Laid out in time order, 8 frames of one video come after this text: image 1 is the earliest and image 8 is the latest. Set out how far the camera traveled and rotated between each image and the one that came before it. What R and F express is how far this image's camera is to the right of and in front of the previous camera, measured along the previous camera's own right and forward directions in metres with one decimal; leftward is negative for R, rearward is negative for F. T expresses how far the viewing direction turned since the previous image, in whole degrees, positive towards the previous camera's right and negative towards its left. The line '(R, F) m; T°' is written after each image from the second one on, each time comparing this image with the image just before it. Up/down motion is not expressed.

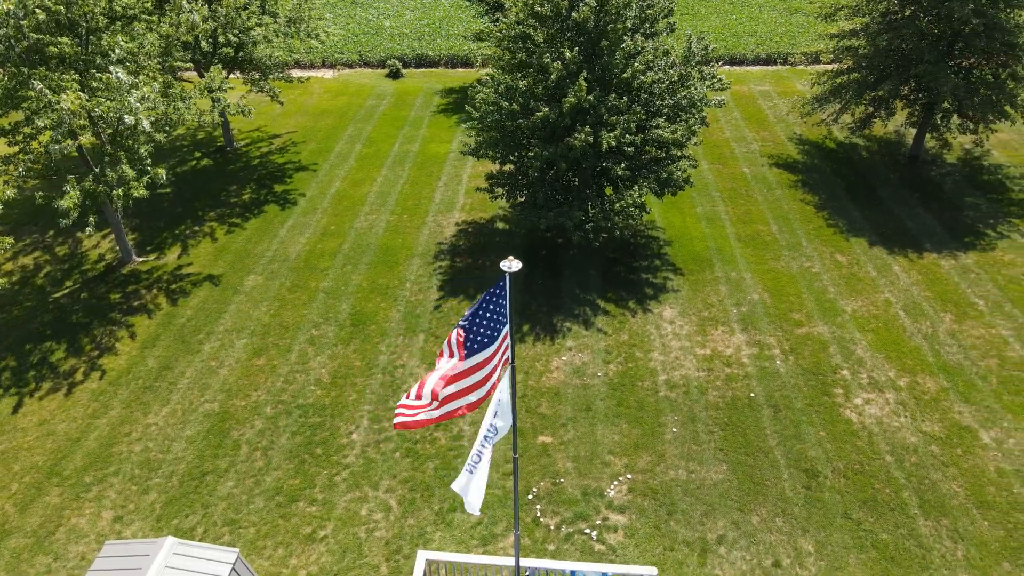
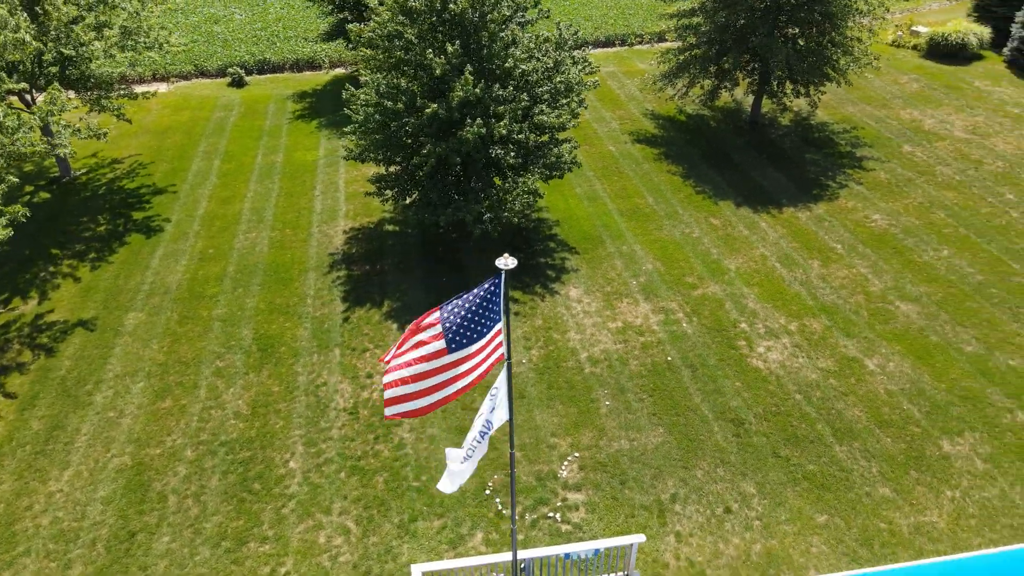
(-1.2, +0.1) m; +11°
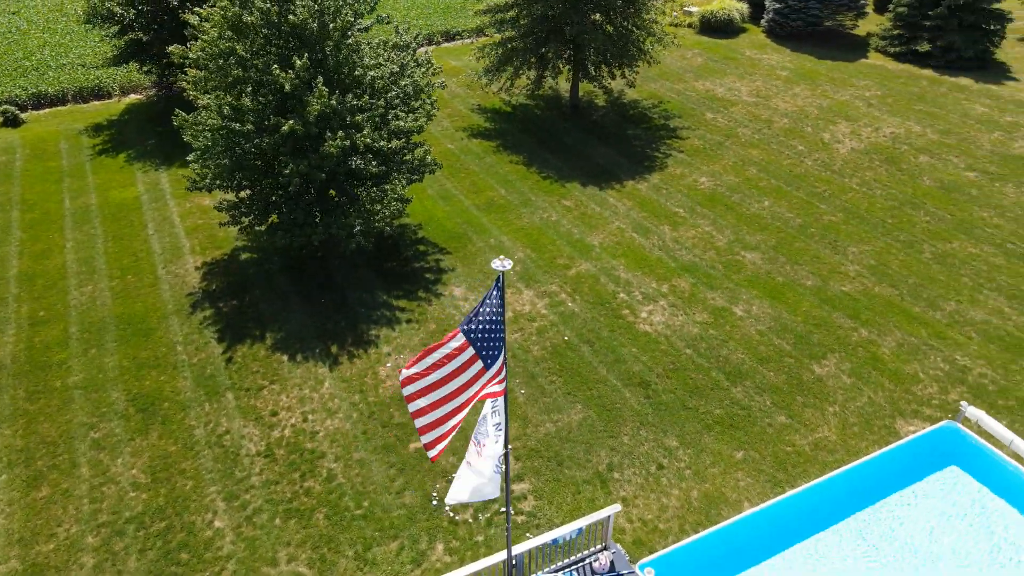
(-1.5, +0.1) m; +14°
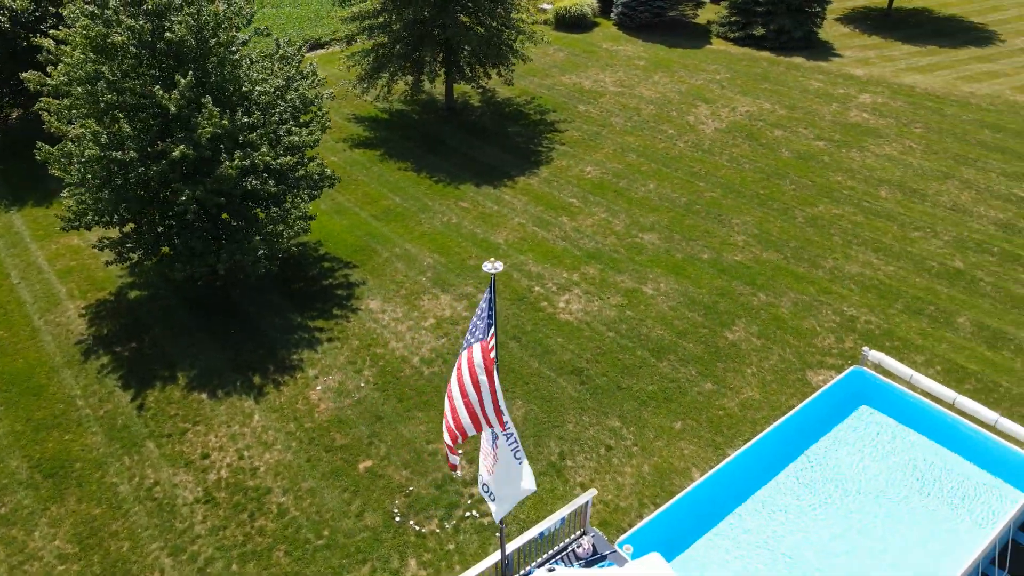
(-1.0, +0.1) m; +10°
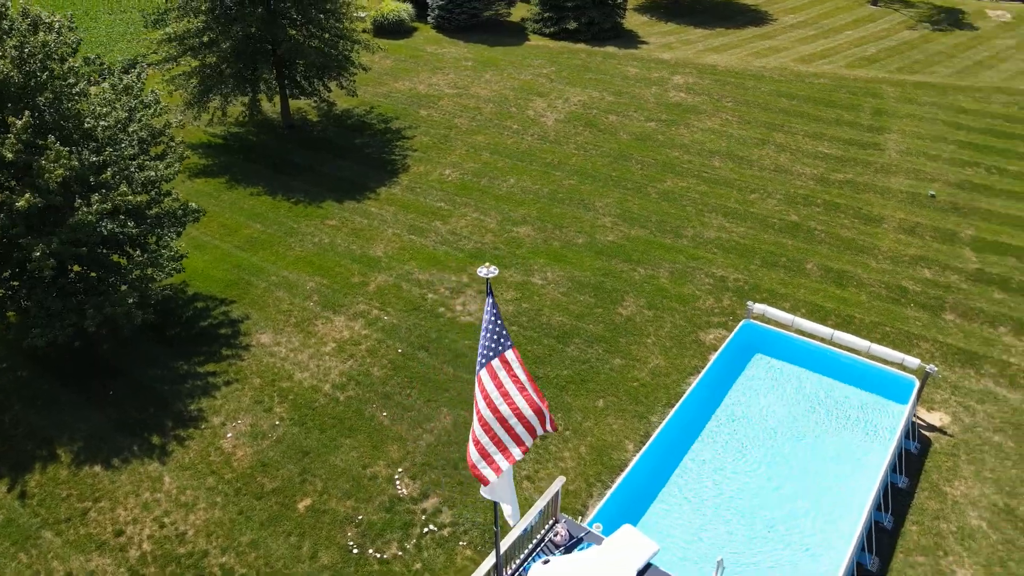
(-1.3, +0.1) m; +13°
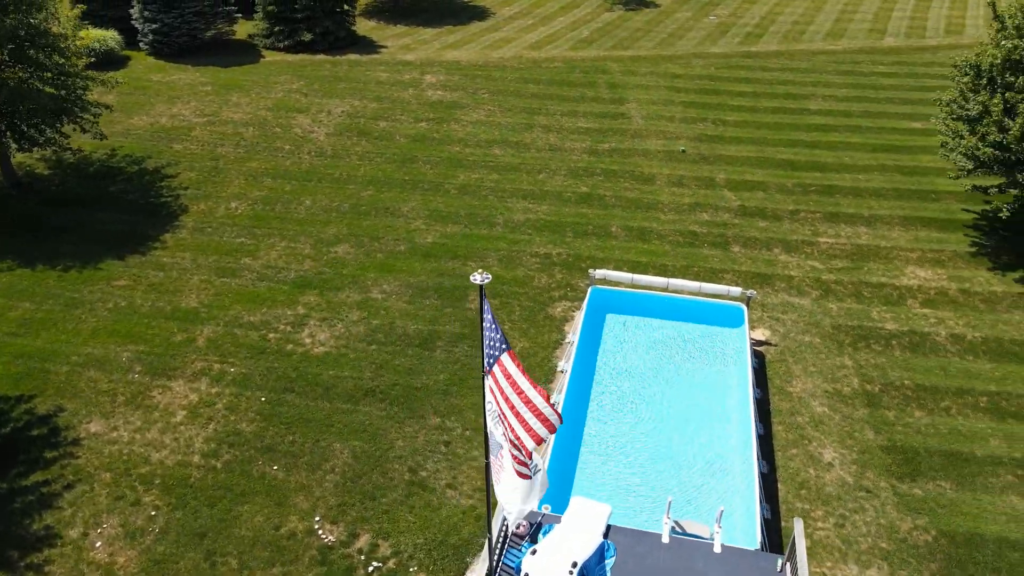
(-1.9, +0.3) m; +19°
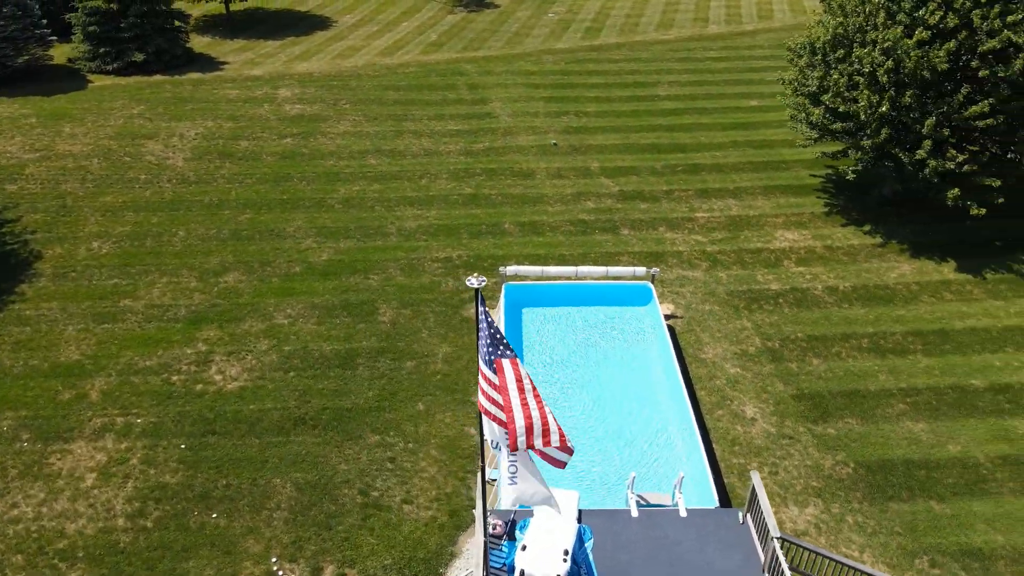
(-1.1, 0.0) m; +11°
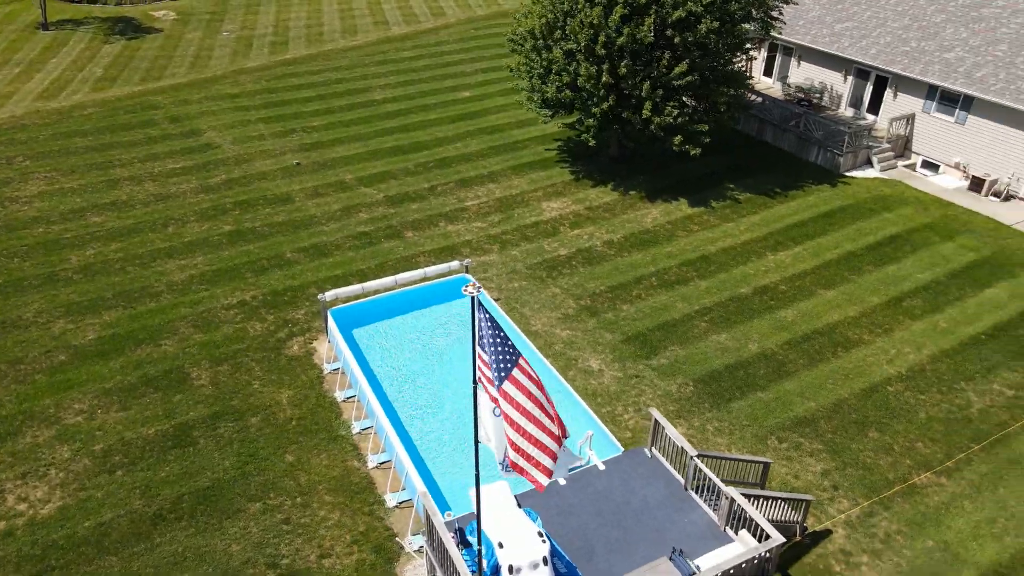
(-2.3, +0.3) m; +22°
